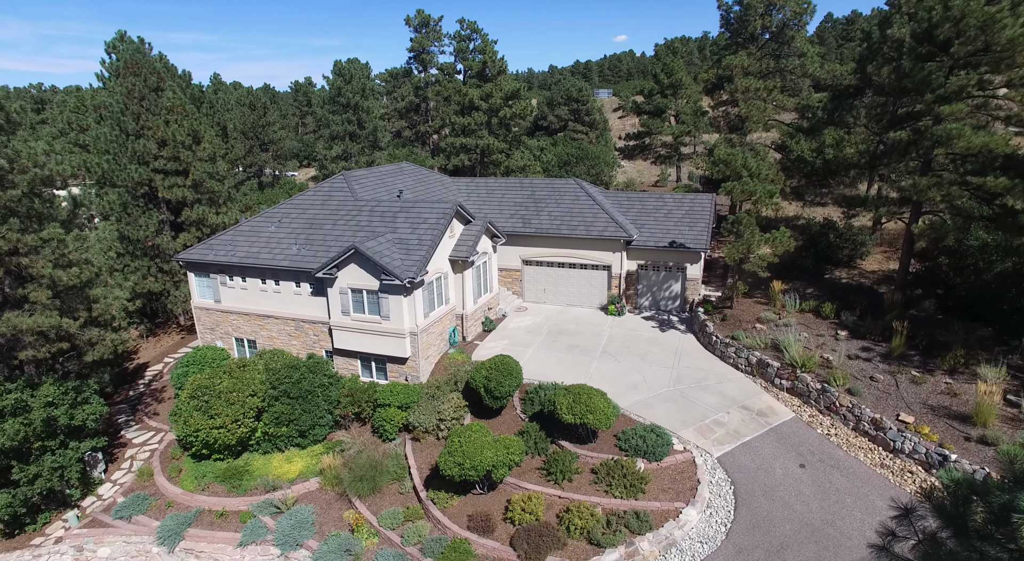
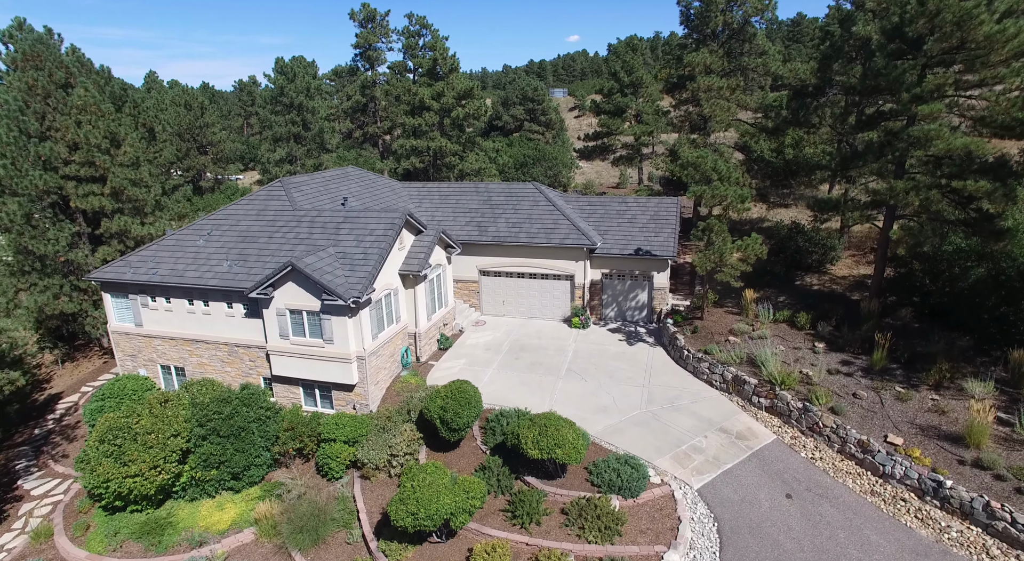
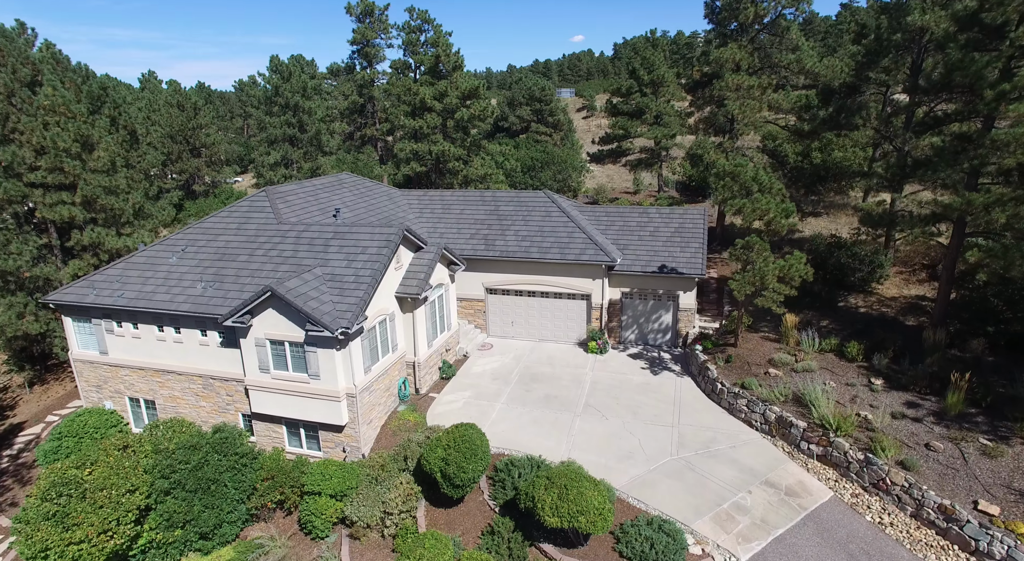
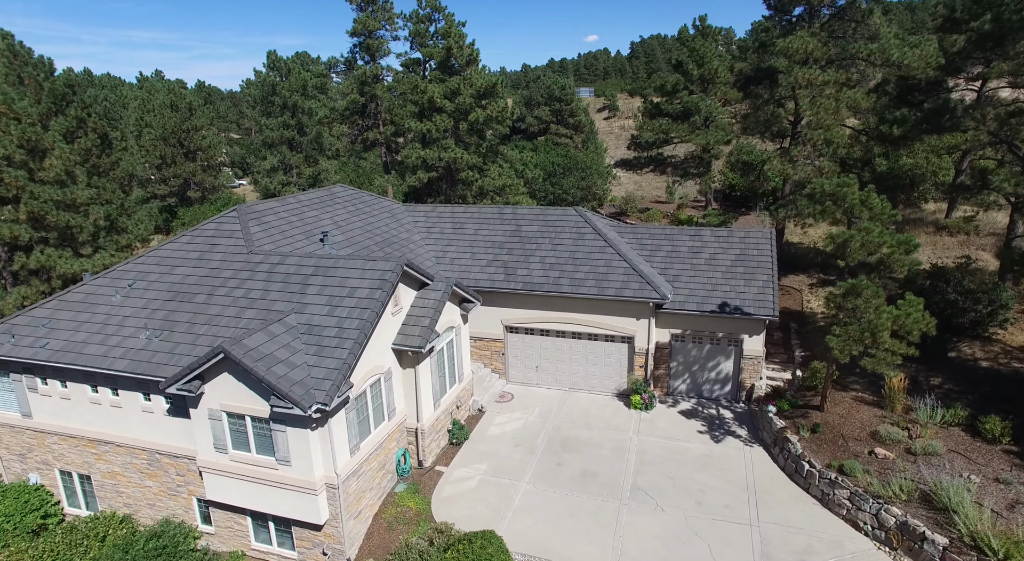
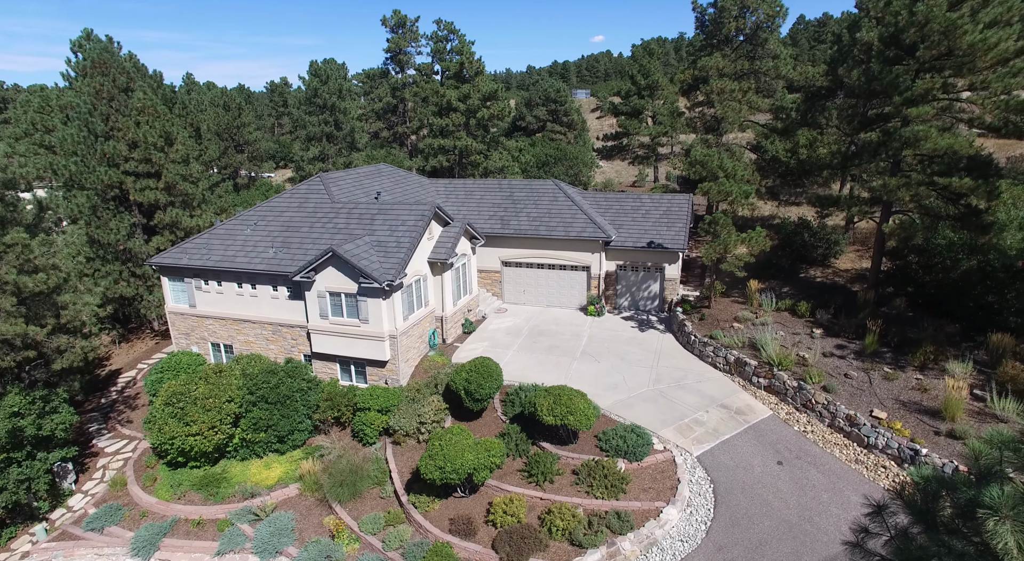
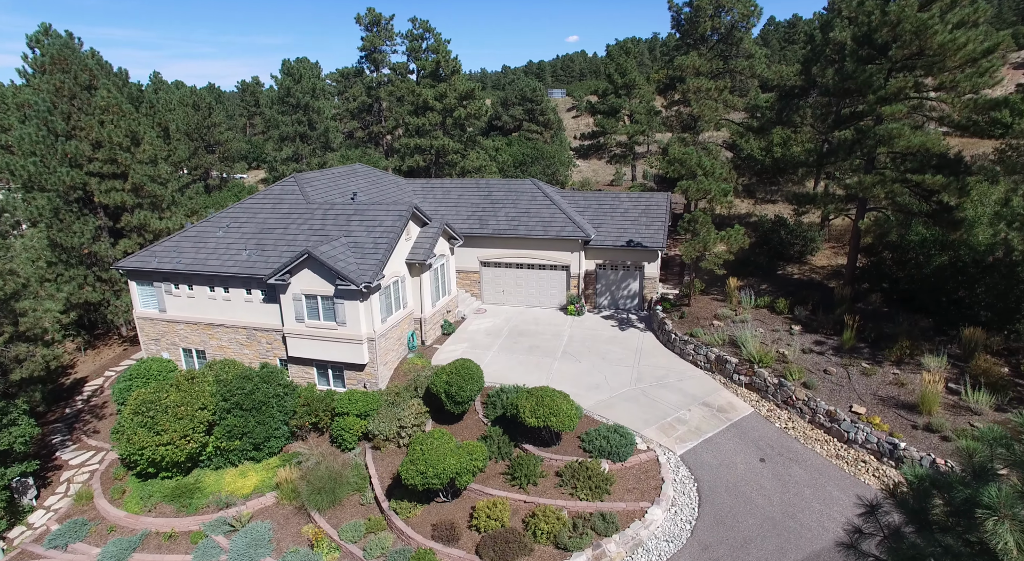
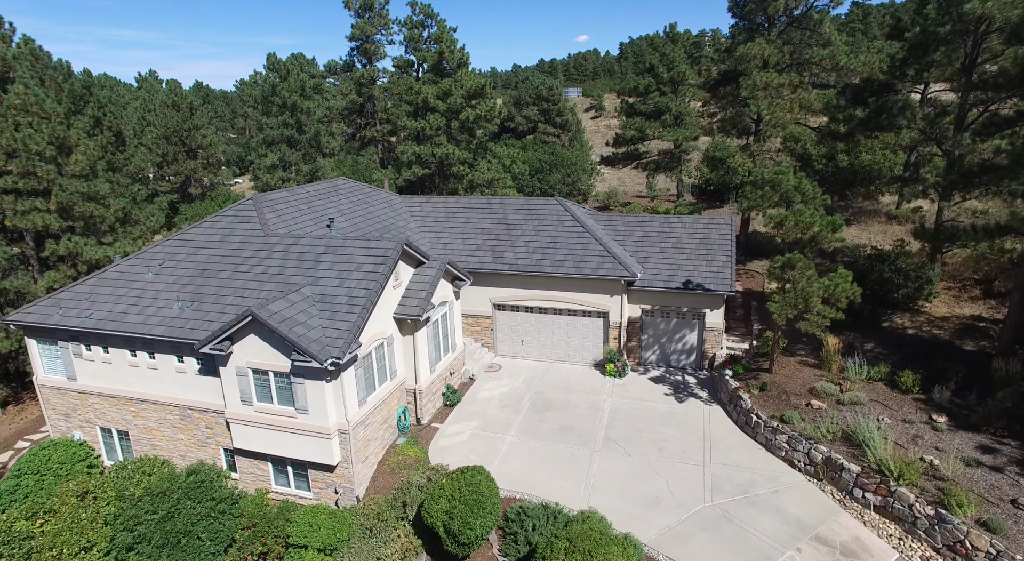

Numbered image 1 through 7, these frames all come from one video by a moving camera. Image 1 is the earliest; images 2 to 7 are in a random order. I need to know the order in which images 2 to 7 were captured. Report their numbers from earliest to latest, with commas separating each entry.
5, 6, 2, 3, 7, 4
